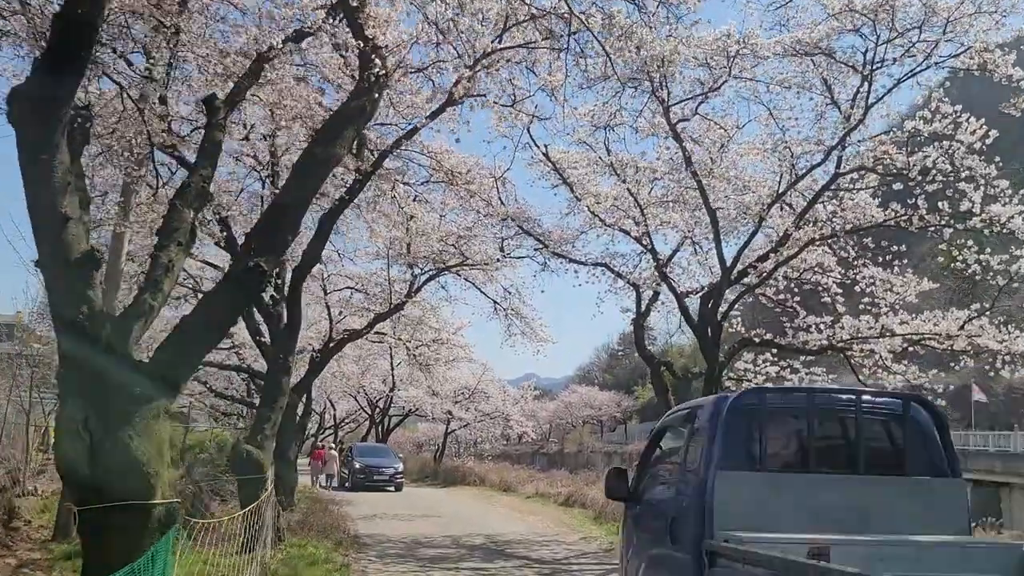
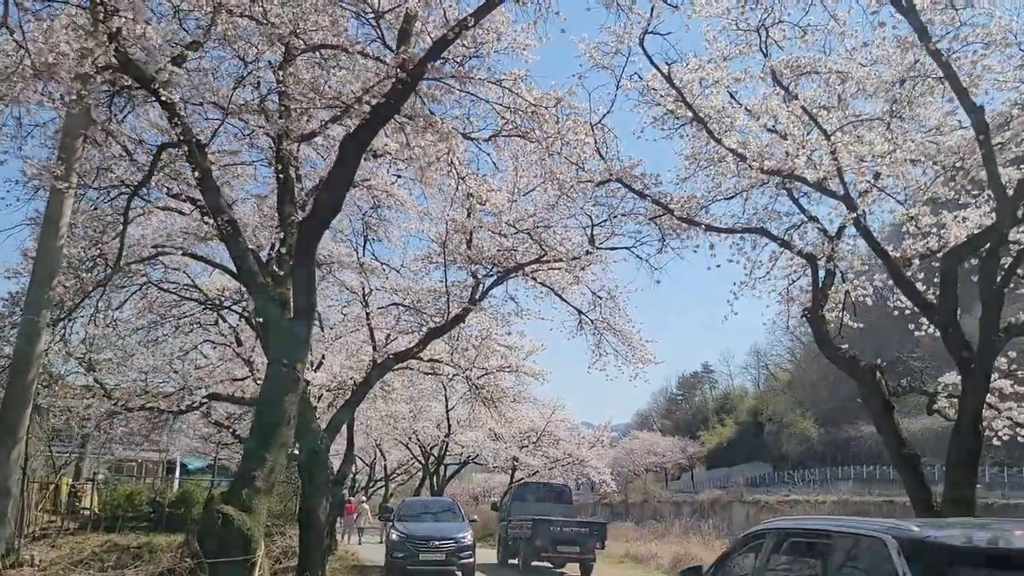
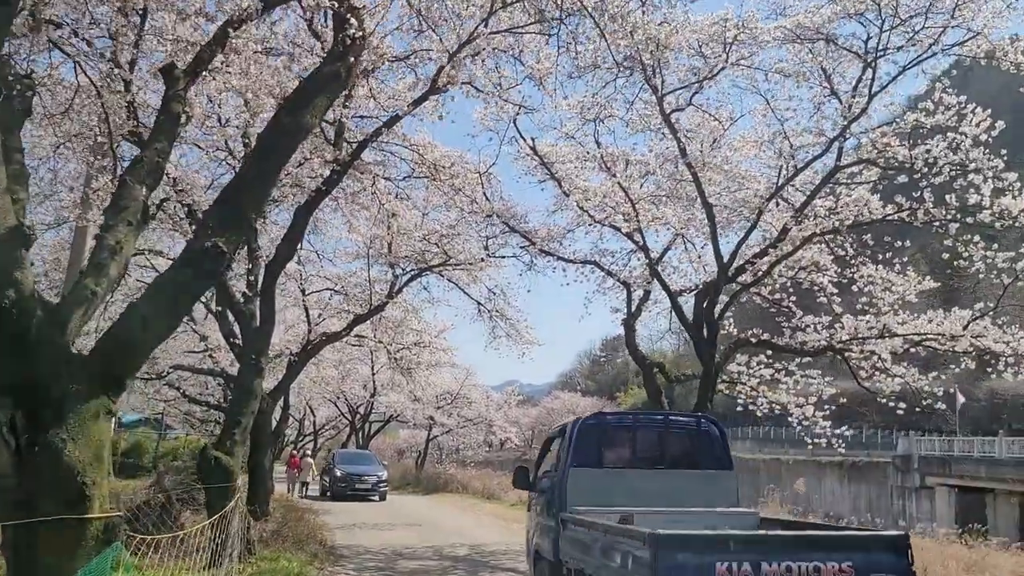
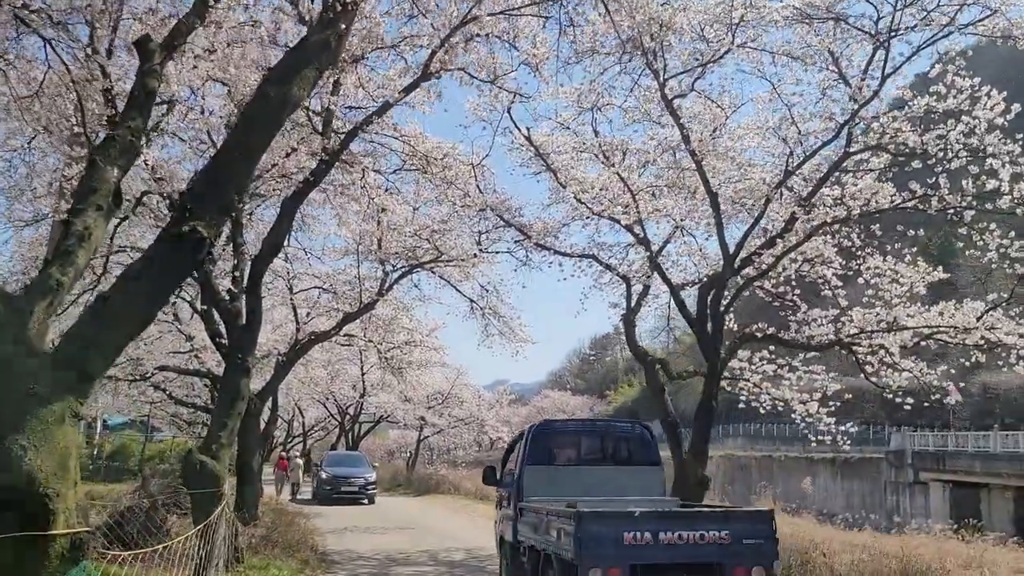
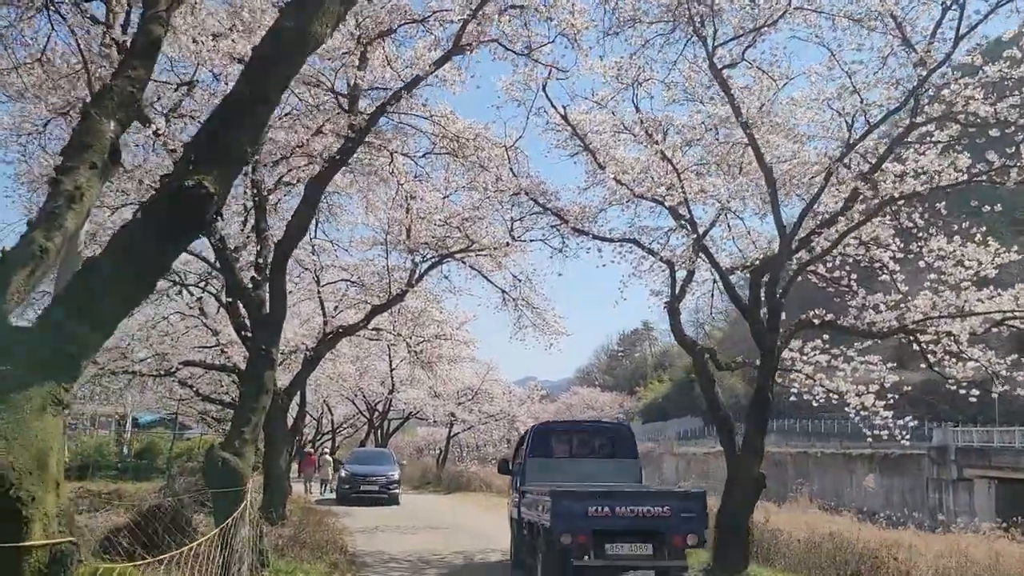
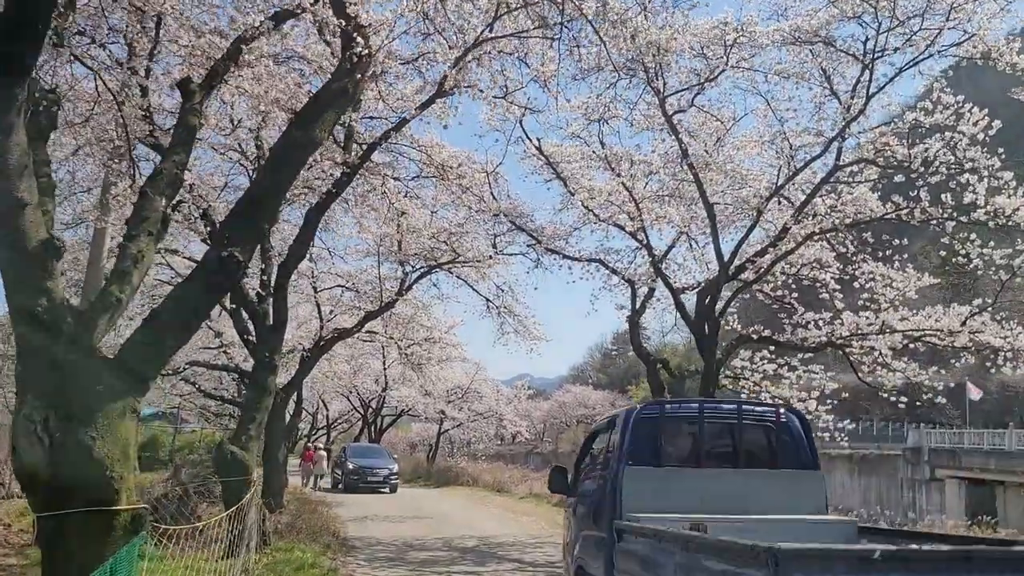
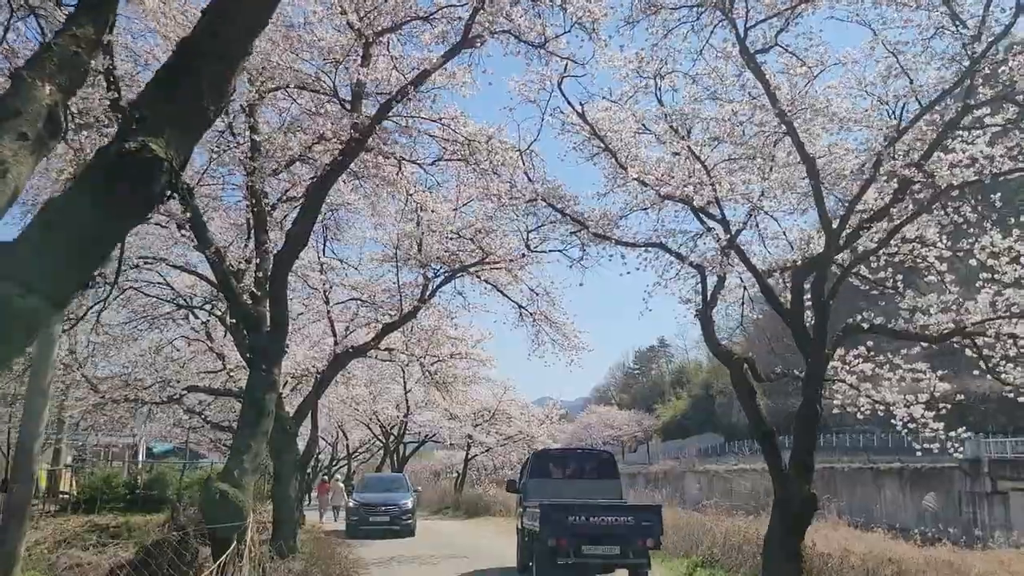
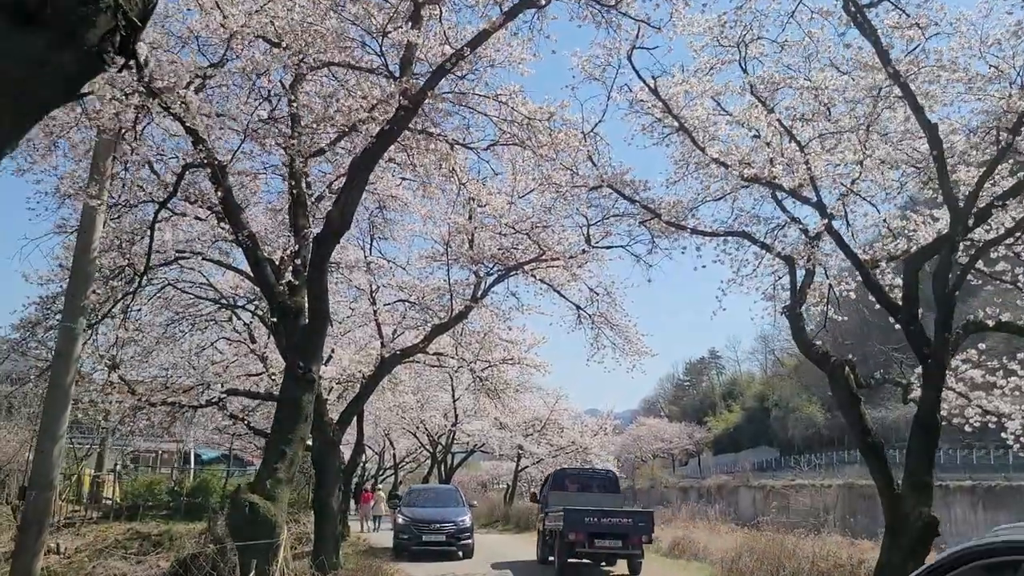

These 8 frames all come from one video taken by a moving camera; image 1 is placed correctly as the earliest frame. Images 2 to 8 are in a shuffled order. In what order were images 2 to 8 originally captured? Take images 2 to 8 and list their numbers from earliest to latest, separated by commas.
6, 3, 4, 5, 7, 8, 2
